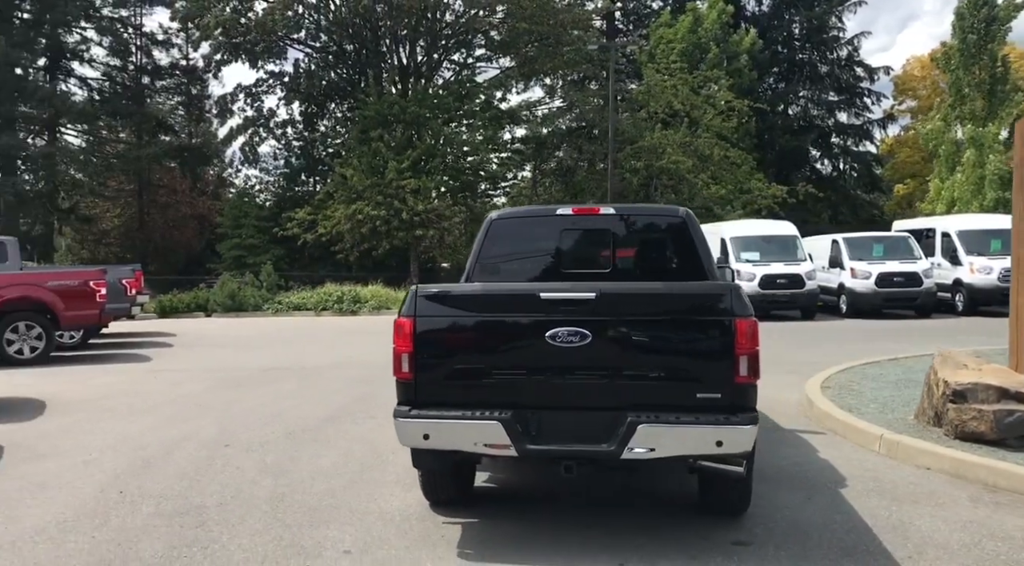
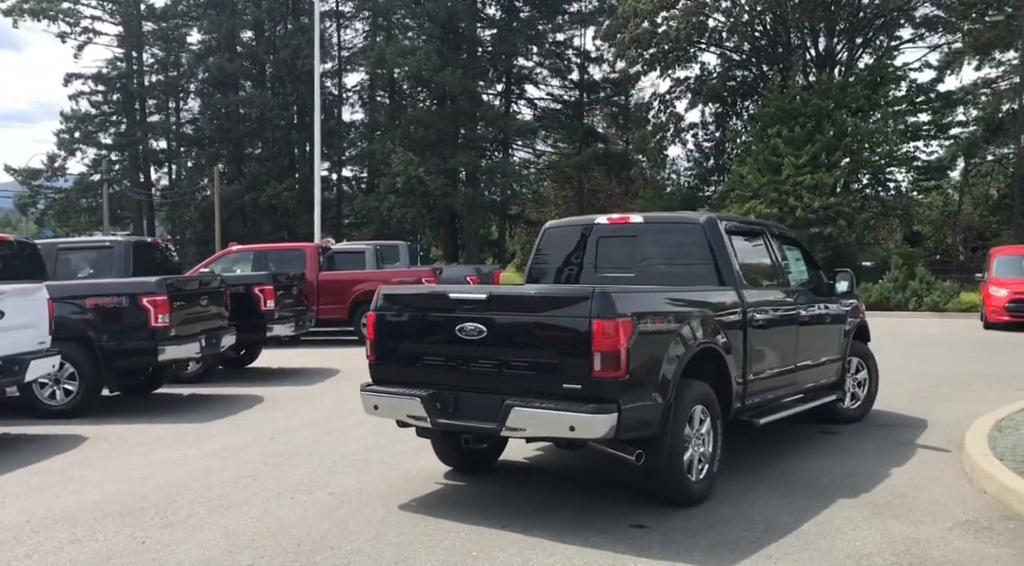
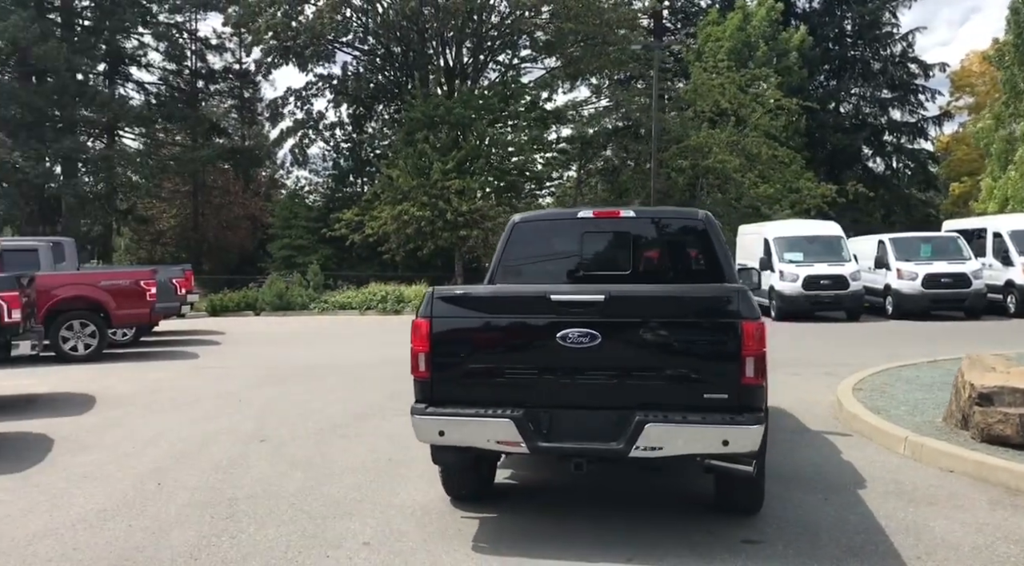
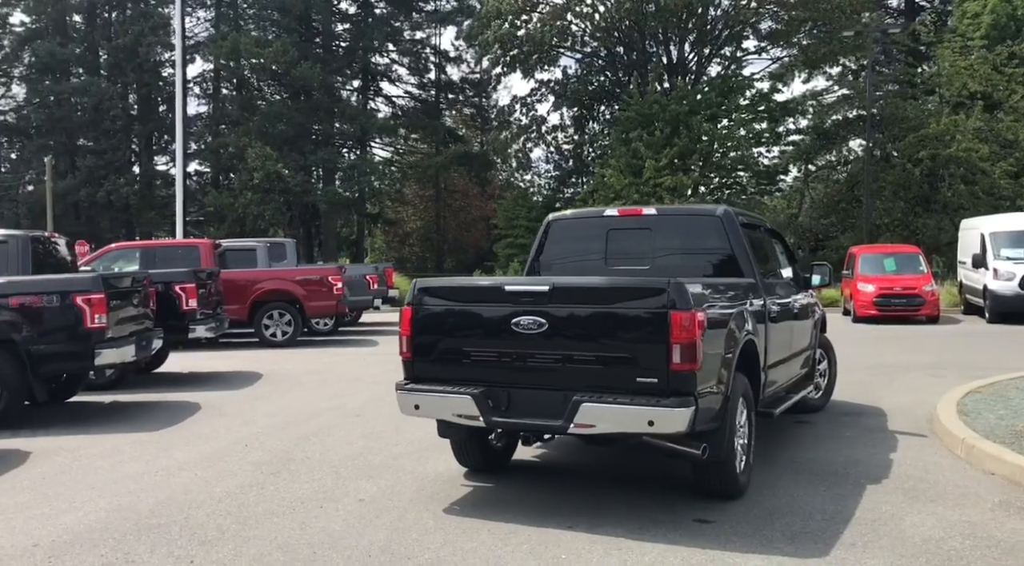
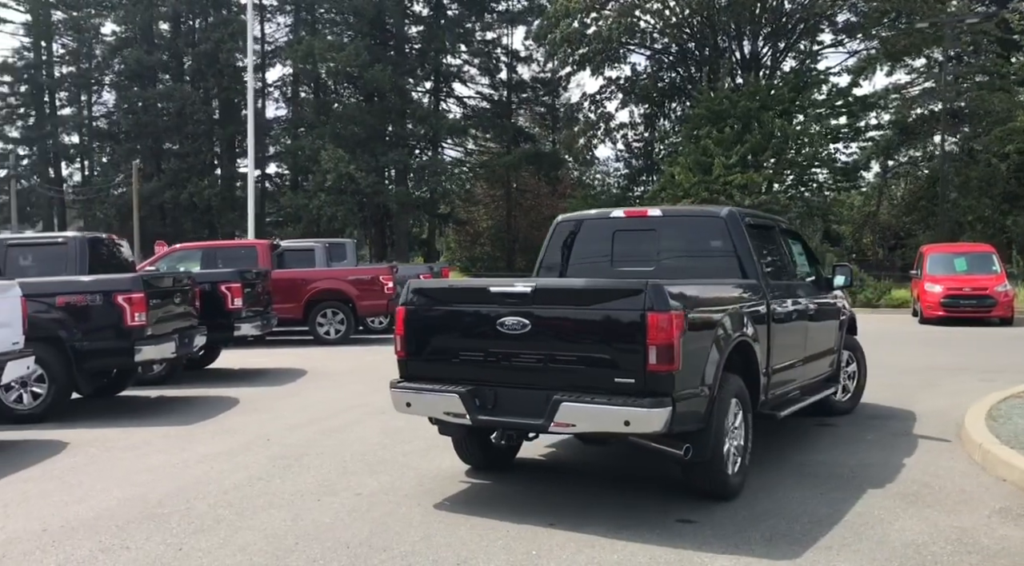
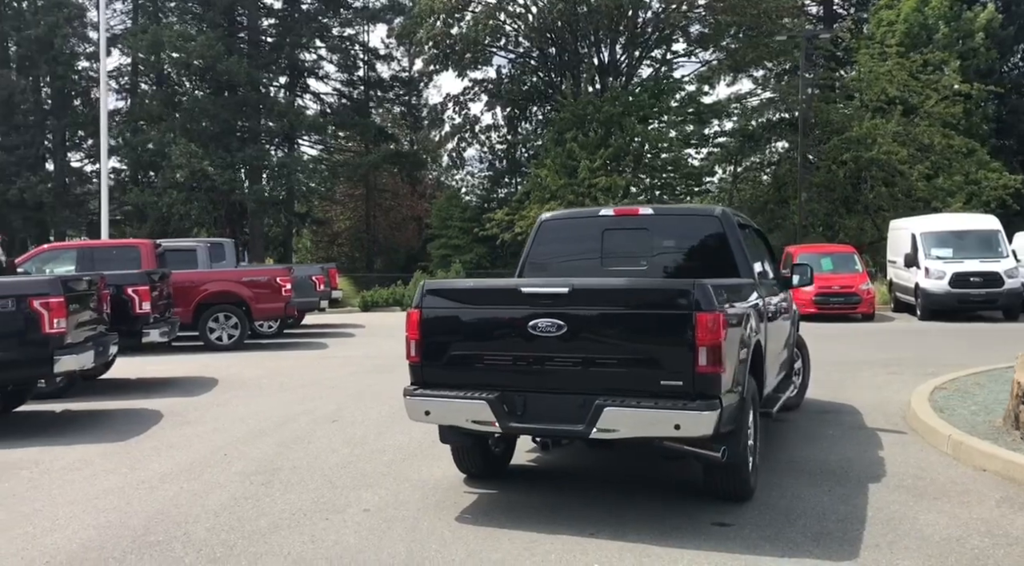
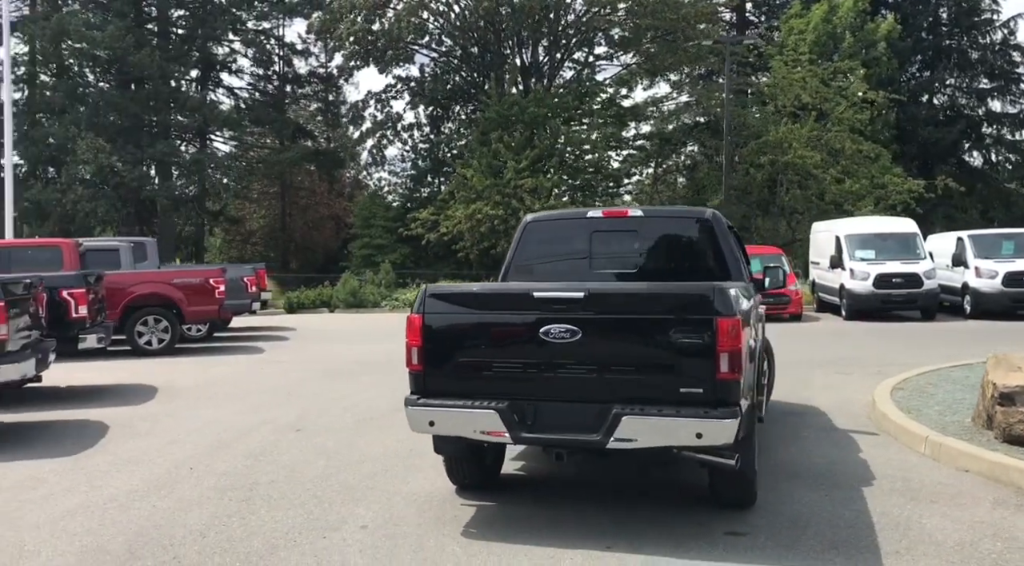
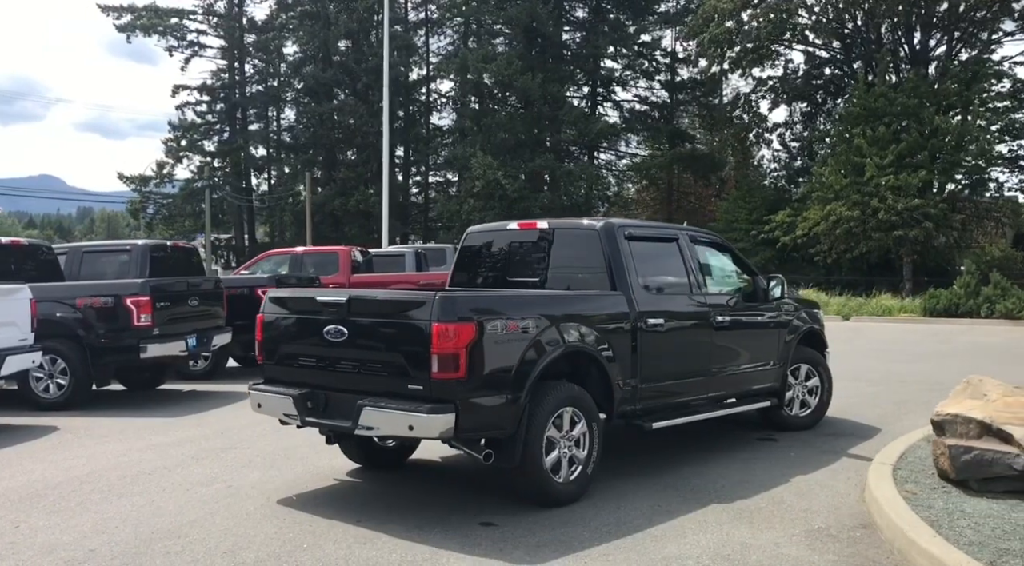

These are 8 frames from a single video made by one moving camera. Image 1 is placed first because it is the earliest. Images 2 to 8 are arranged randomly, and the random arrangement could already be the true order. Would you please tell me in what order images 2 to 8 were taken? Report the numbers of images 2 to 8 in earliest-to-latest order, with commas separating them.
3, 7, 6, 4, 5, 2, 8
